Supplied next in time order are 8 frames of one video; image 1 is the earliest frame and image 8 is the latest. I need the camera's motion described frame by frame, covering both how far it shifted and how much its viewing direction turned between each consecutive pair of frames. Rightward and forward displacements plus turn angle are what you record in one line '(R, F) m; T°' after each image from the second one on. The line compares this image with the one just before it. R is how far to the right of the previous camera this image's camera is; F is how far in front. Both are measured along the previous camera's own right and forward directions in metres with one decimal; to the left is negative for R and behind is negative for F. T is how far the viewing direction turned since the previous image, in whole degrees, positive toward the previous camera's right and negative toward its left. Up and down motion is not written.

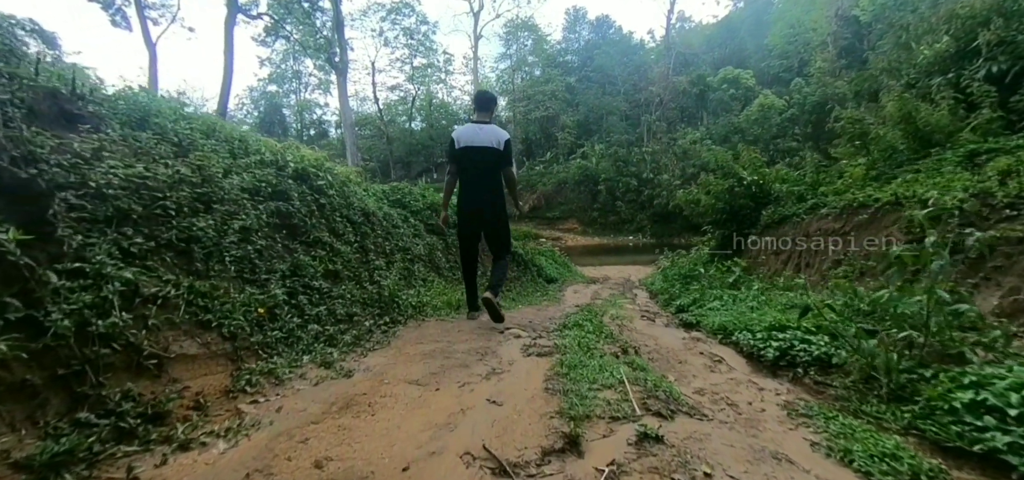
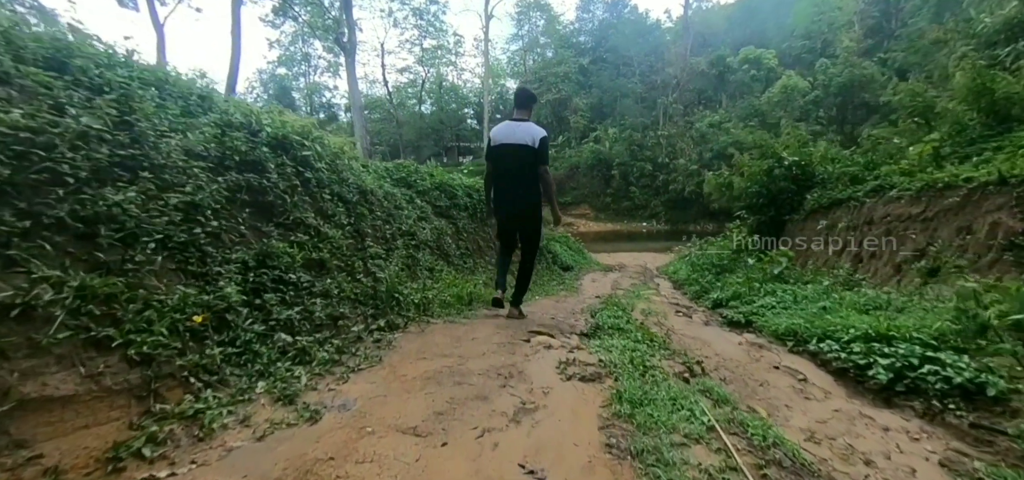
(-0.1, +0.8) m; -1°
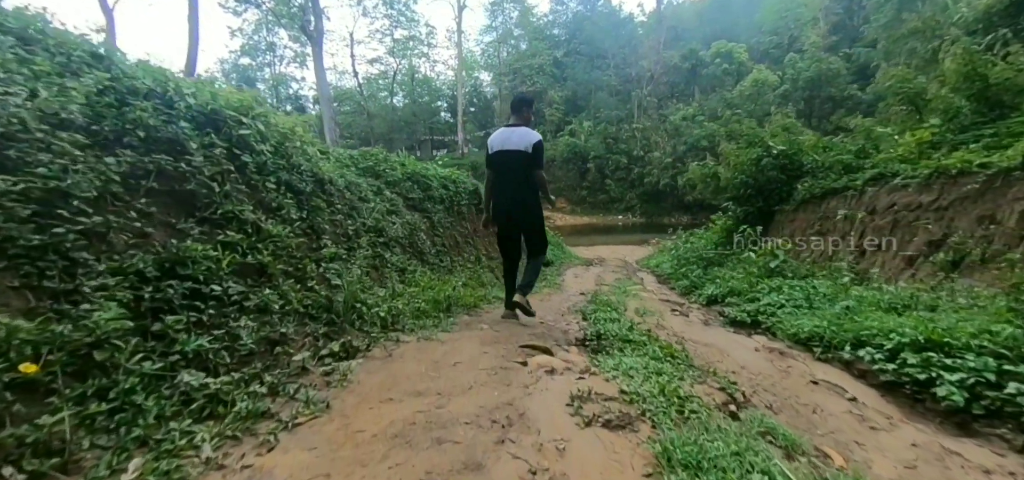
(-0.1, +0.6) m; +3°
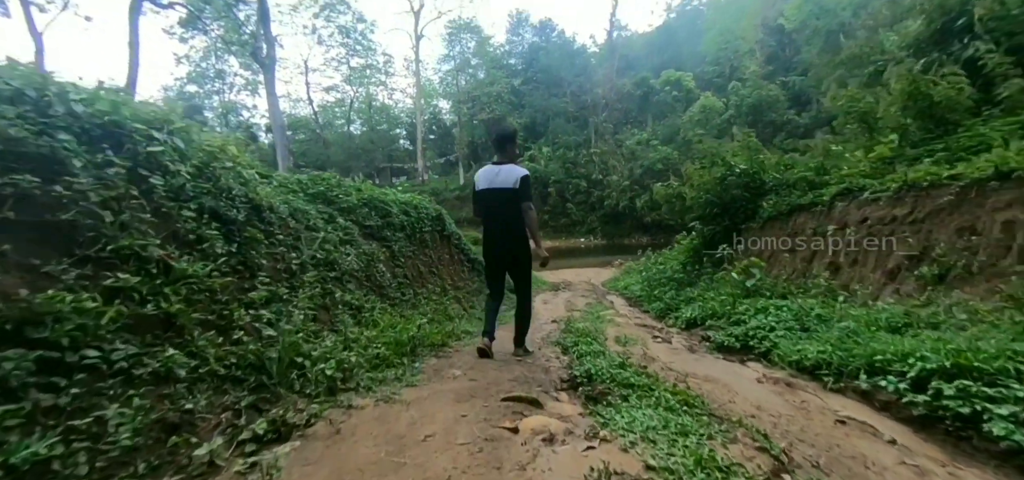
(-0.1, +0.5) m; +5°
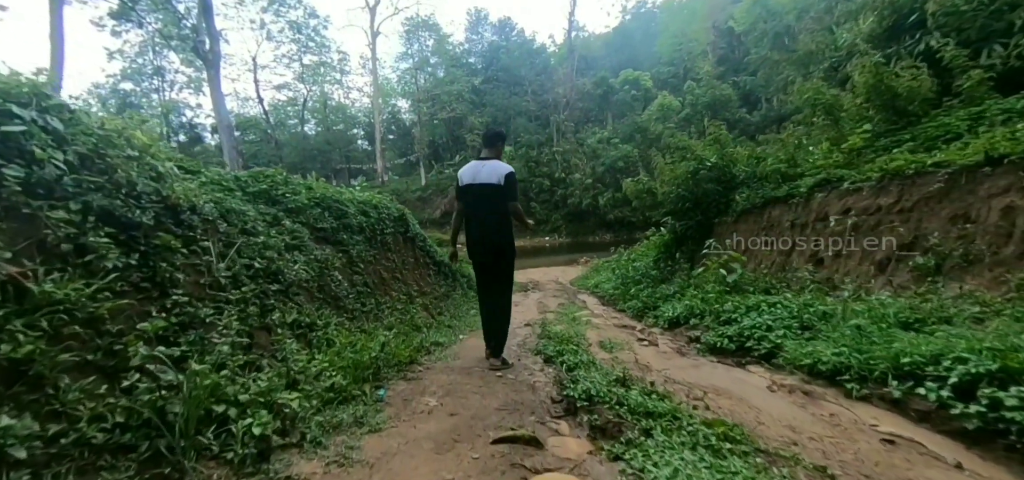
(-0.1, +0.5) m; +5°
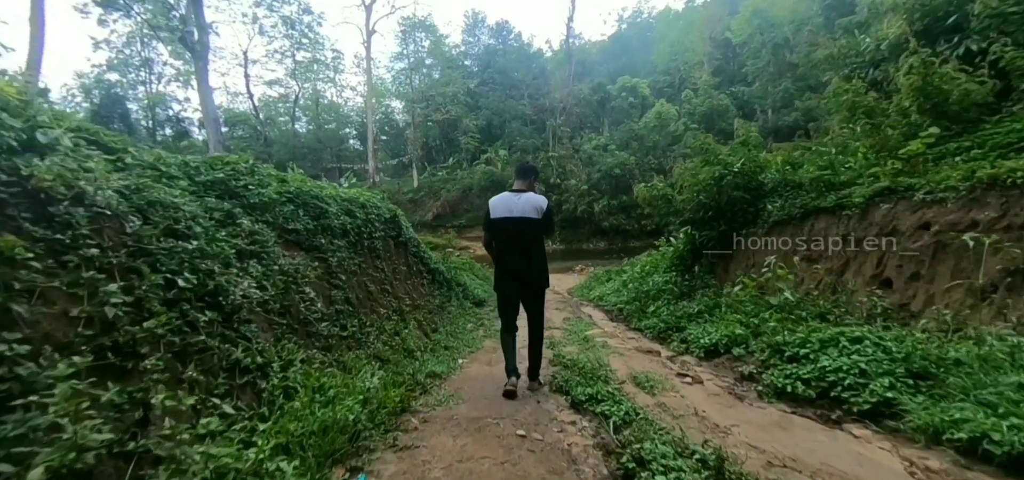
(-0.3, +0.9) m; +1°
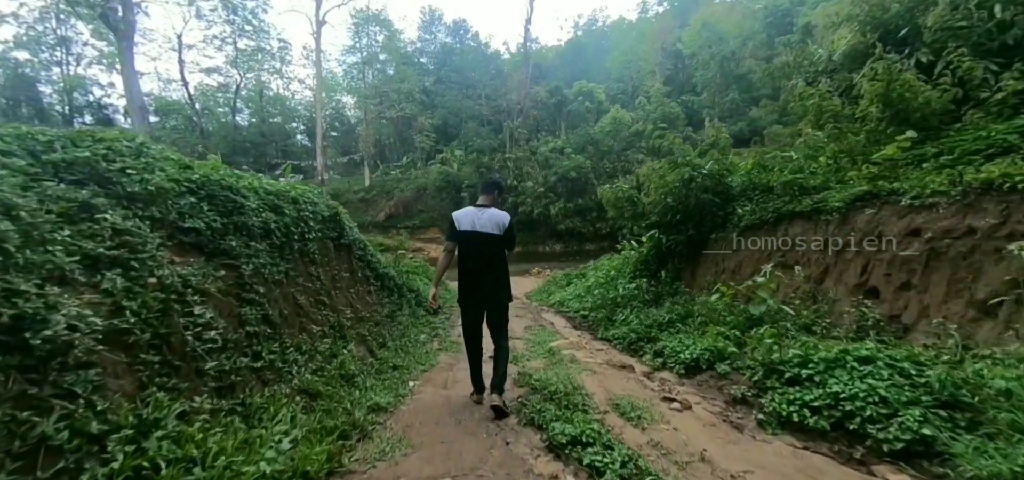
(-0.1, +0.7) m; +6°
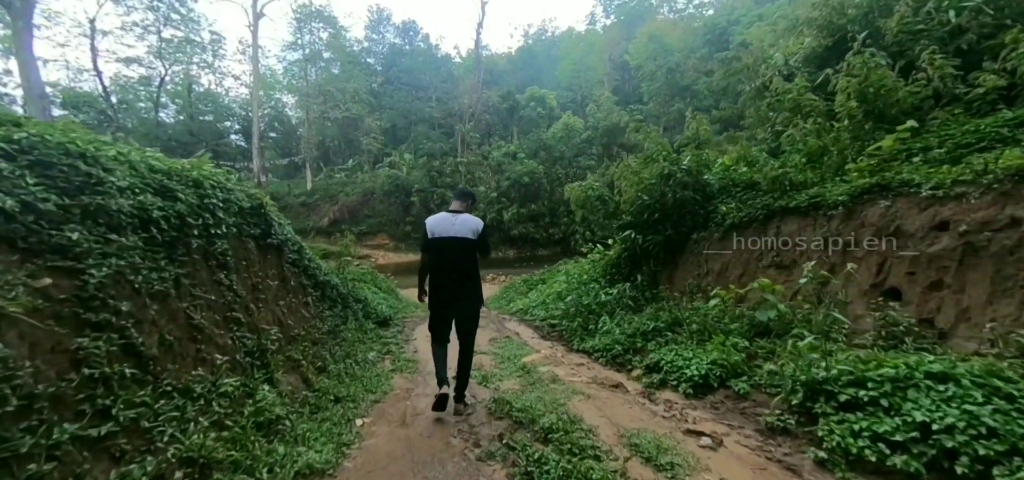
(-0.2, +0.9) m; +7°
